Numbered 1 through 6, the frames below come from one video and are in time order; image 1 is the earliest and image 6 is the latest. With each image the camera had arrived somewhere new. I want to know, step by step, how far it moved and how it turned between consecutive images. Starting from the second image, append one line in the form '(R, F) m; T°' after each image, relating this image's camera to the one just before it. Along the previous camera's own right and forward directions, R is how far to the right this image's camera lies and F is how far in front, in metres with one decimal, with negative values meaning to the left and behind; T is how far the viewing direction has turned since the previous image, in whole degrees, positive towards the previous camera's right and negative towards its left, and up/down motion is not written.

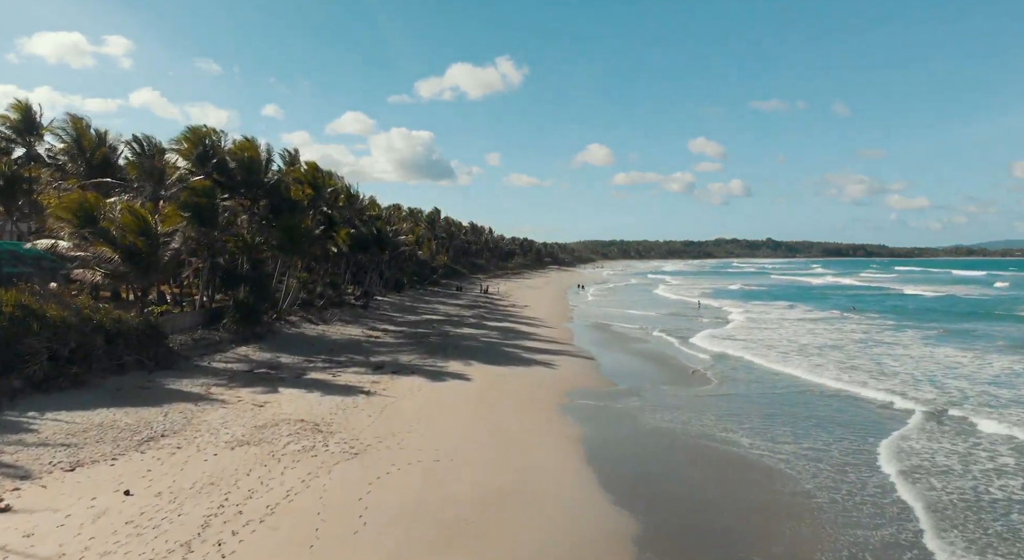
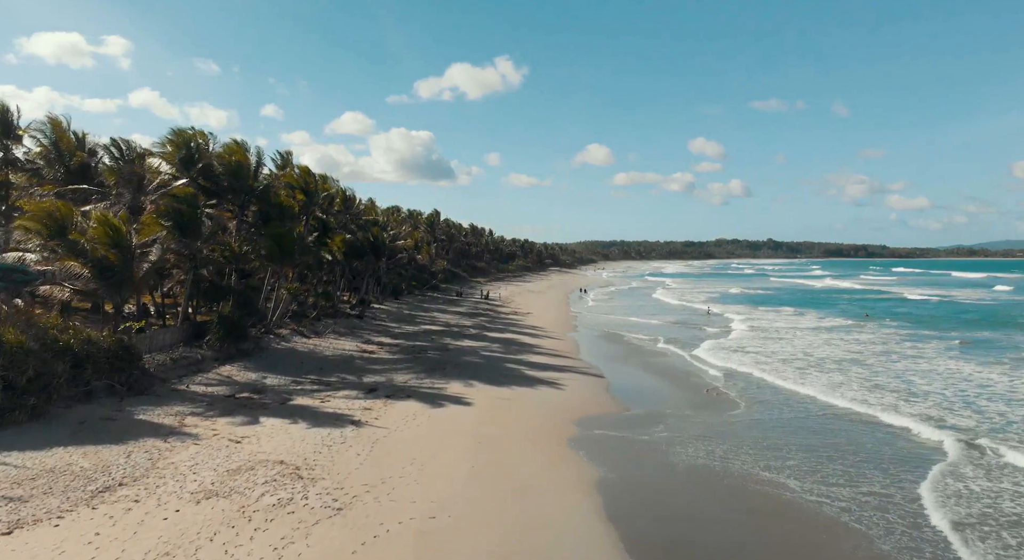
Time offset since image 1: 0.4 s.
(-0.1, +1.2) m; 0°
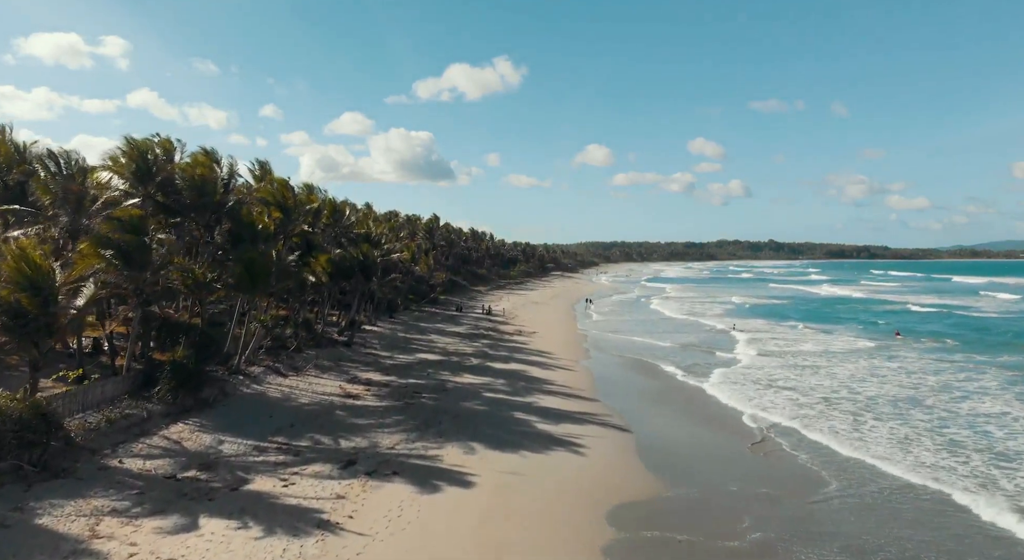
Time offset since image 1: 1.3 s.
(-0.2, +2.9) m; 0°
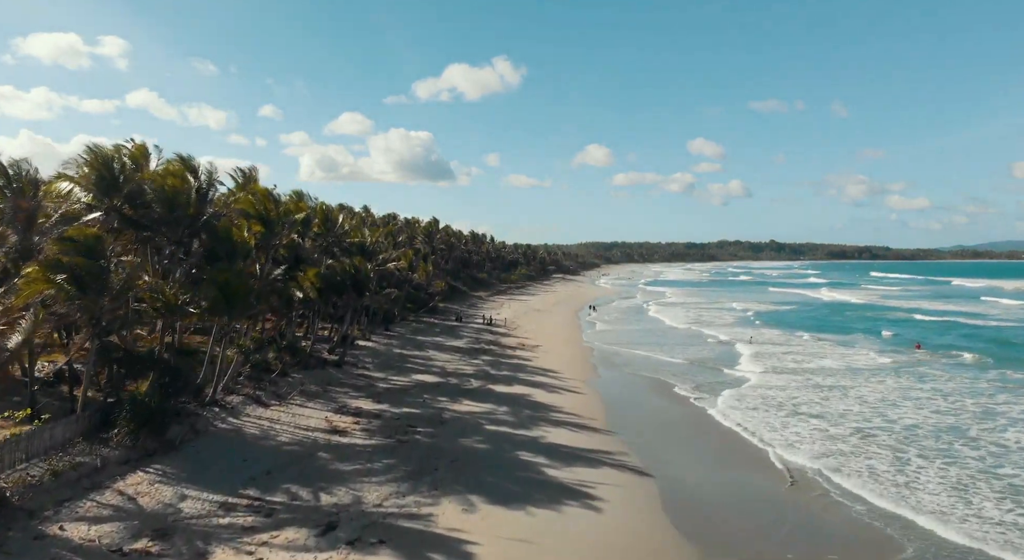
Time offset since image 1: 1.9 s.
(-0.1, +1.8) m; 0°
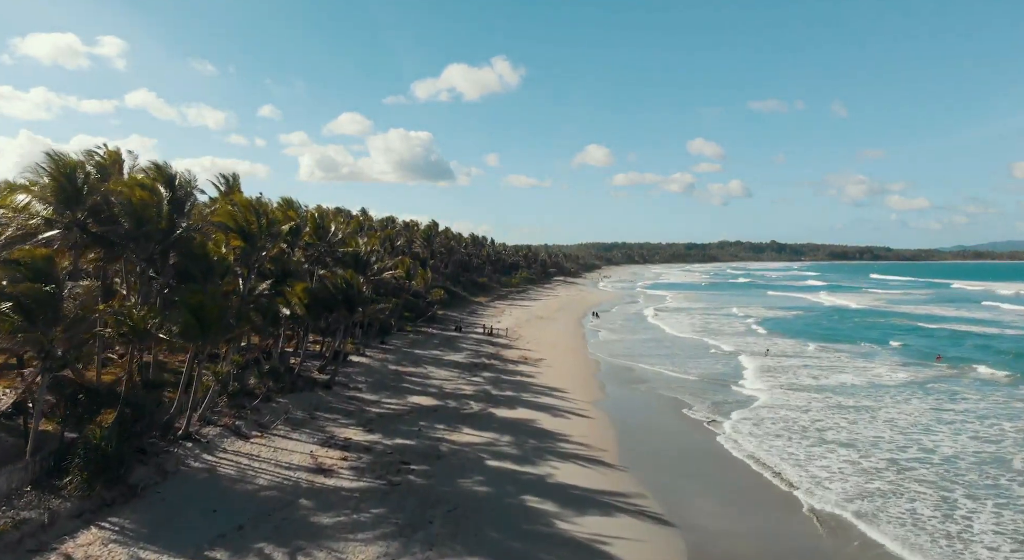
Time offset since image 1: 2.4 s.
(-0.1, +1.5) m; 0°
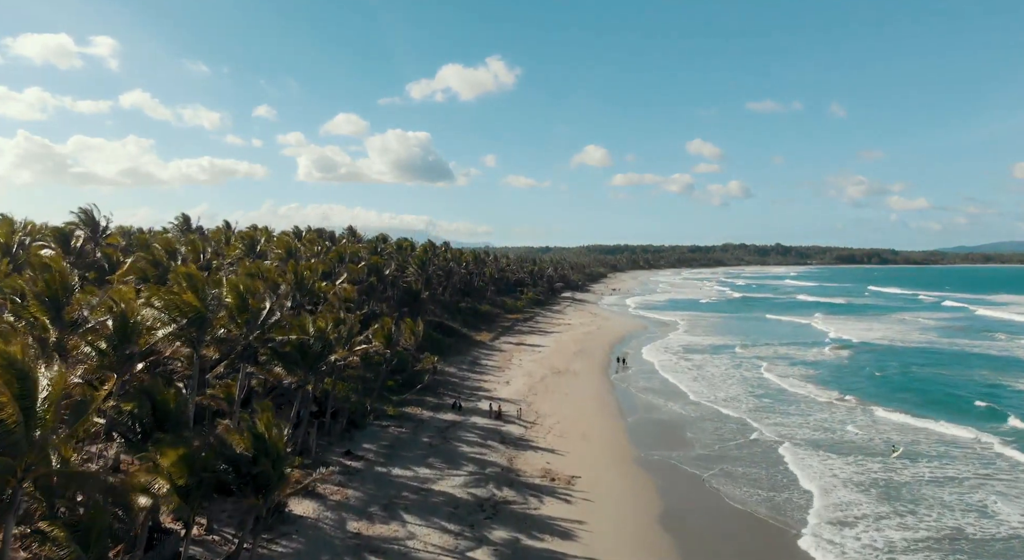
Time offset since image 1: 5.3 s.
(-0.7, +9.2) m; 0°
